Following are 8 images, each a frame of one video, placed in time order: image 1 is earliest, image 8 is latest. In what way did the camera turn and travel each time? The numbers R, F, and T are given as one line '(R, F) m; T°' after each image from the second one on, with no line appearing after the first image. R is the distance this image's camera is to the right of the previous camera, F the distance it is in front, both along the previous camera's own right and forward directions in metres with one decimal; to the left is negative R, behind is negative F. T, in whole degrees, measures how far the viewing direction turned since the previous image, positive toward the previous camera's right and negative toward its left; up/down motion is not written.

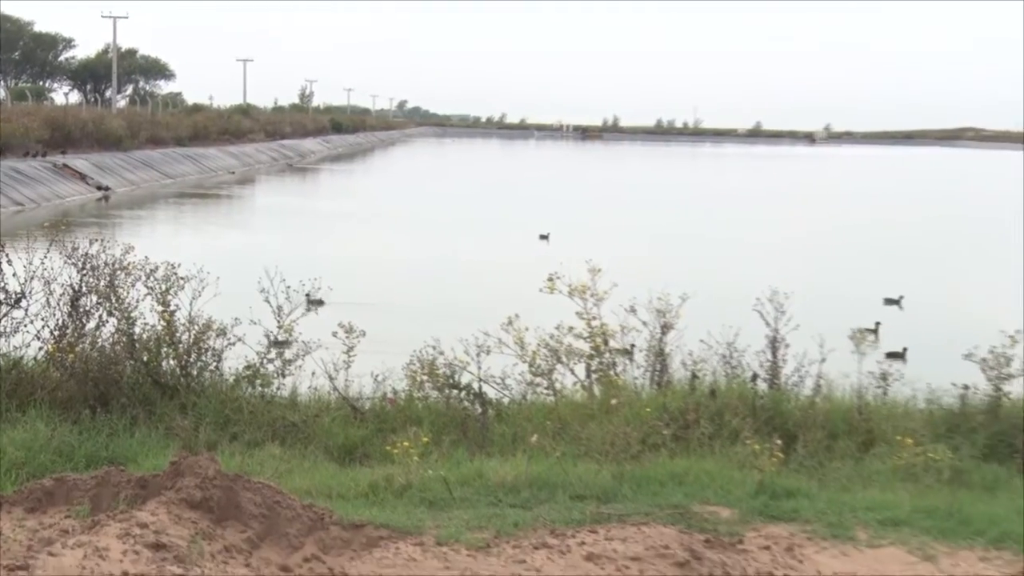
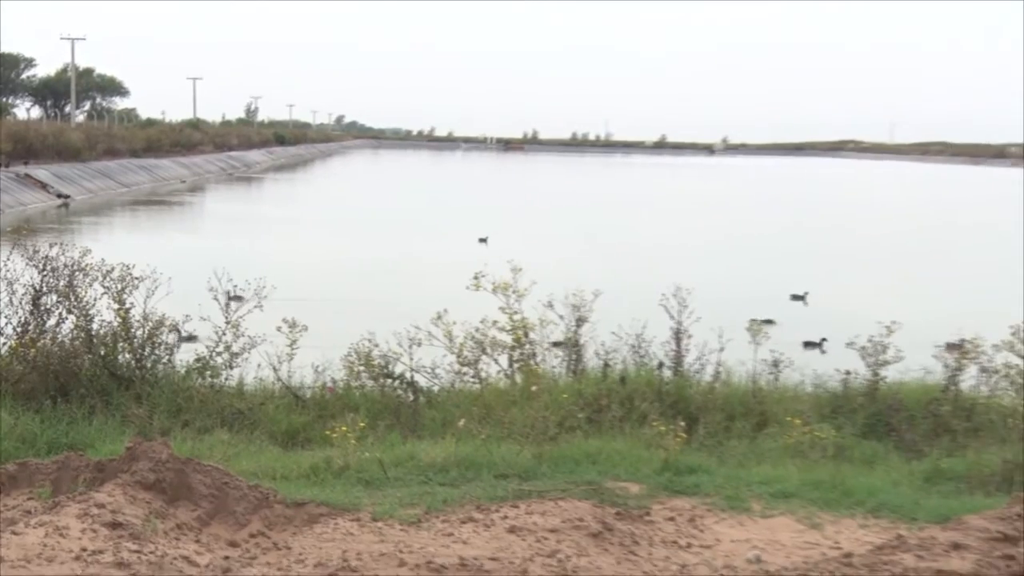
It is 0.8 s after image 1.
(+0.3, -0.5) m; +2°
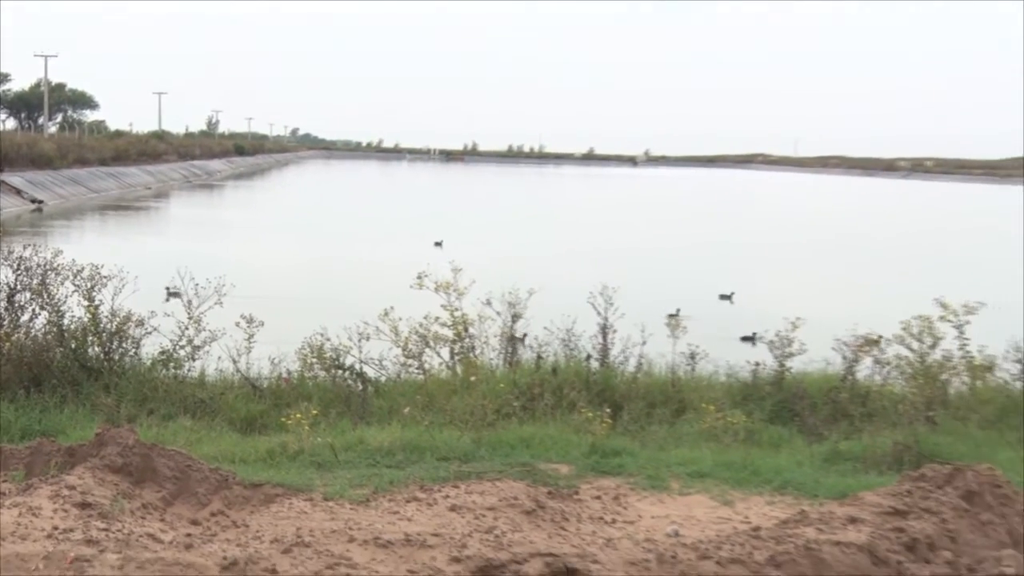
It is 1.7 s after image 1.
(+0.2, -0.5) m; +2°
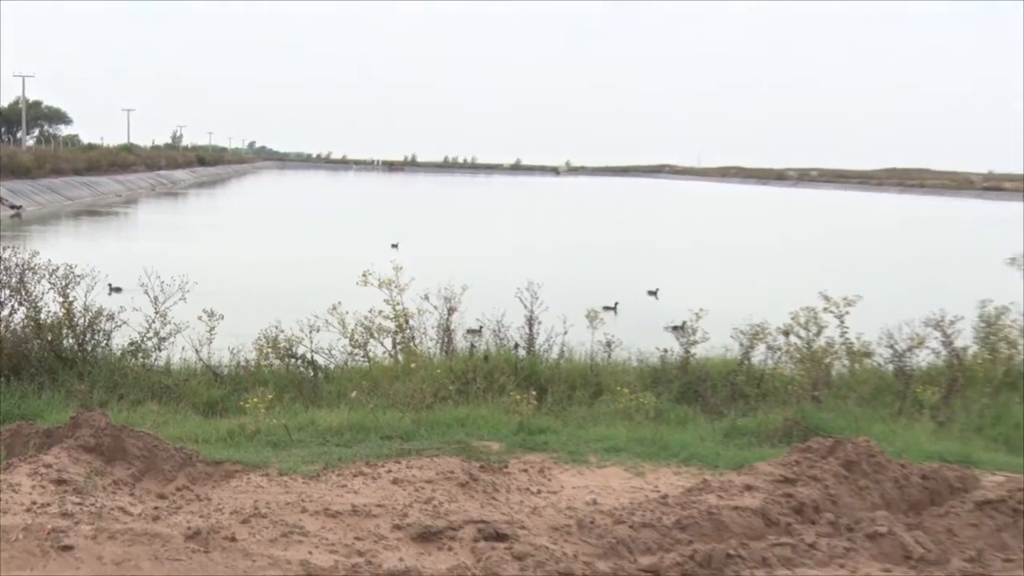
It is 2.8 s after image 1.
(+0.3, -0.7) m; +2°
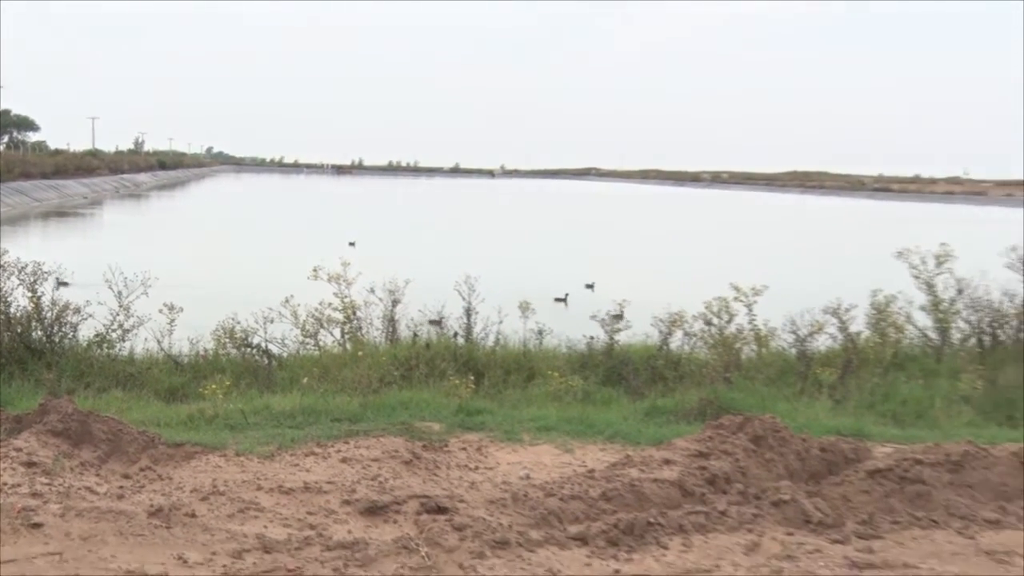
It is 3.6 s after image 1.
(+0.2, -0.6) m; +2°
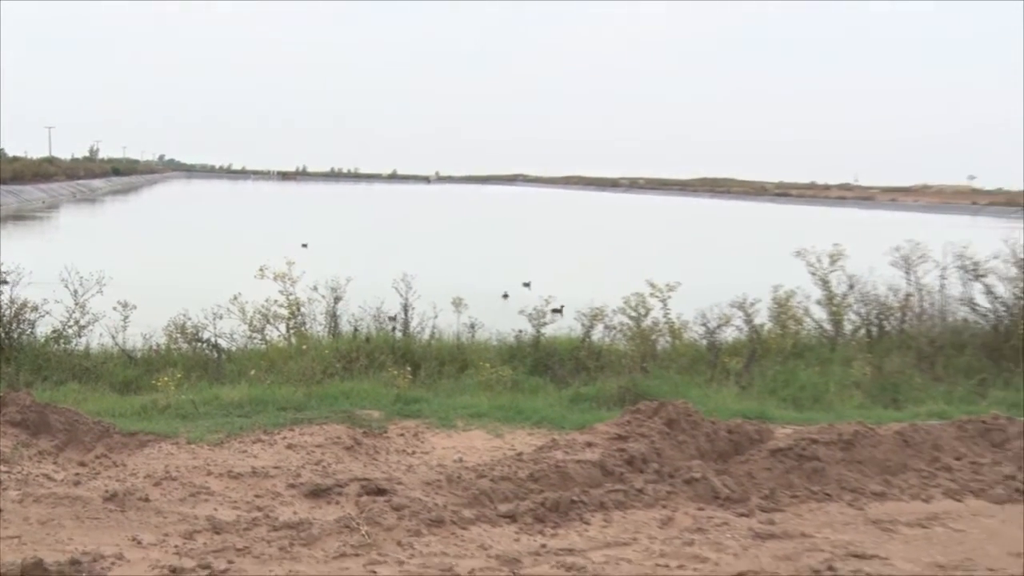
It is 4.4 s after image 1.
(+0.2, -0.6) m; +2°
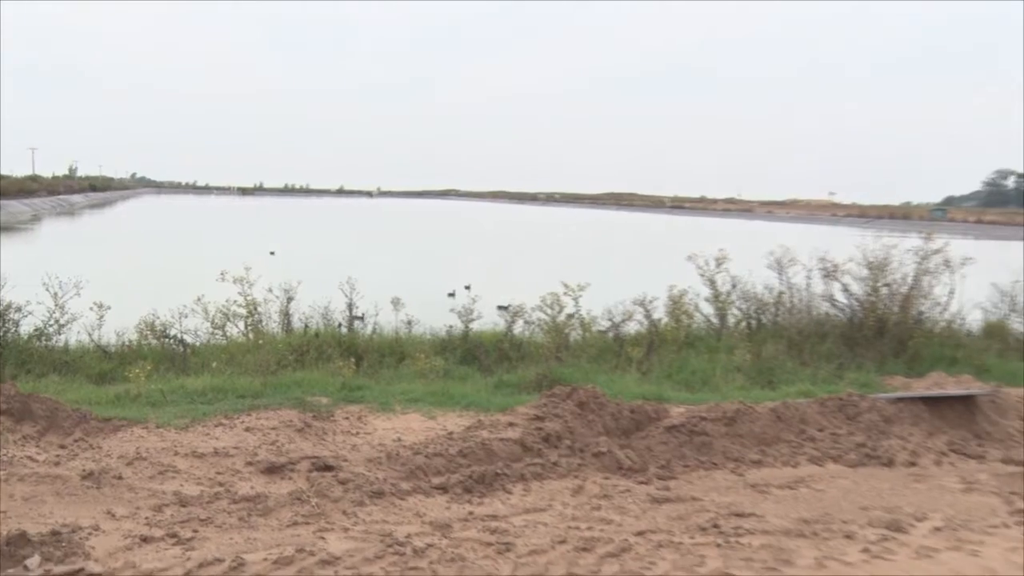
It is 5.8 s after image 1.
(+0.3, -1.1) m; +3°
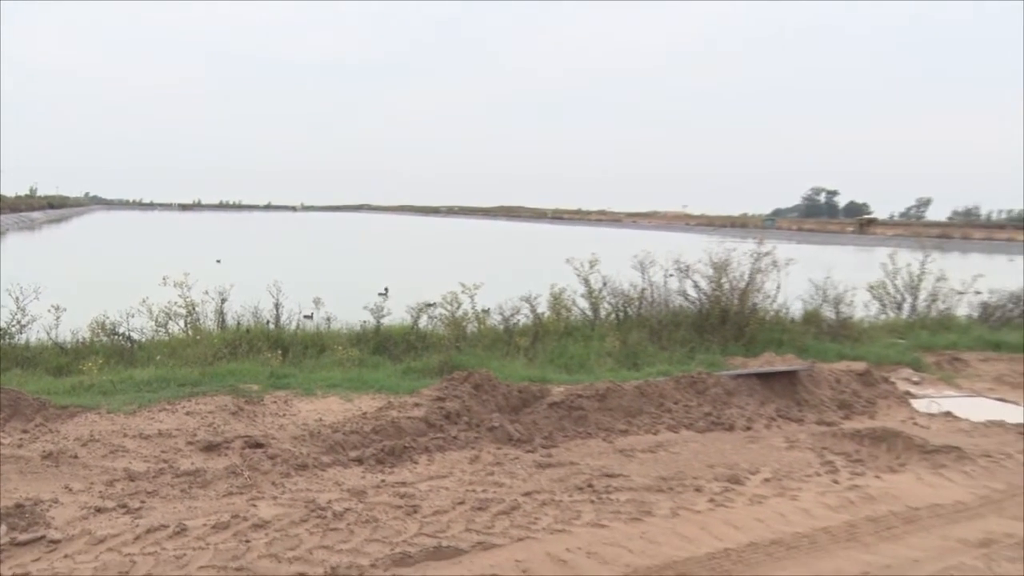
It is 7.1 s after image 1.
(+0.5, -1.5) m; +3°
